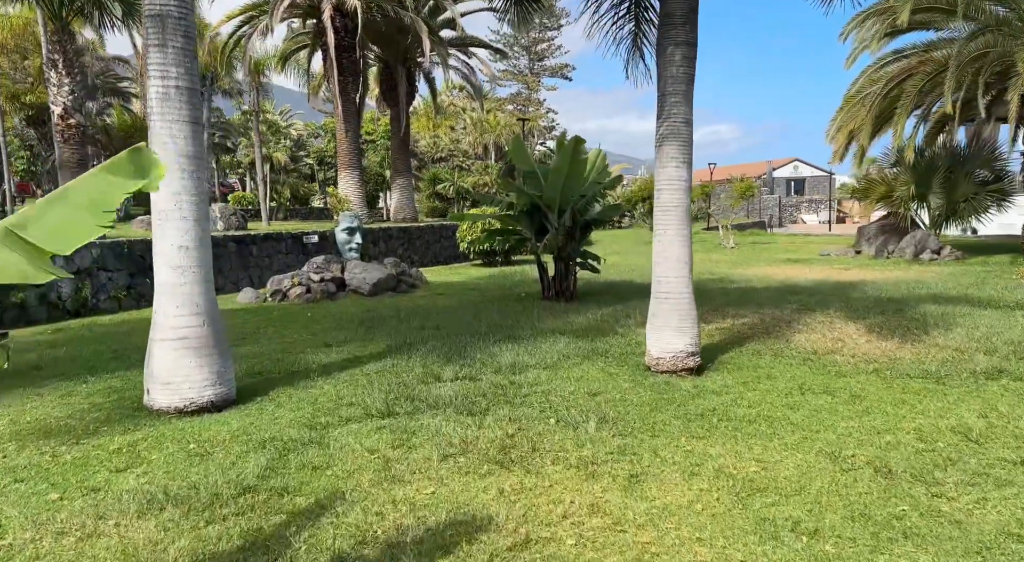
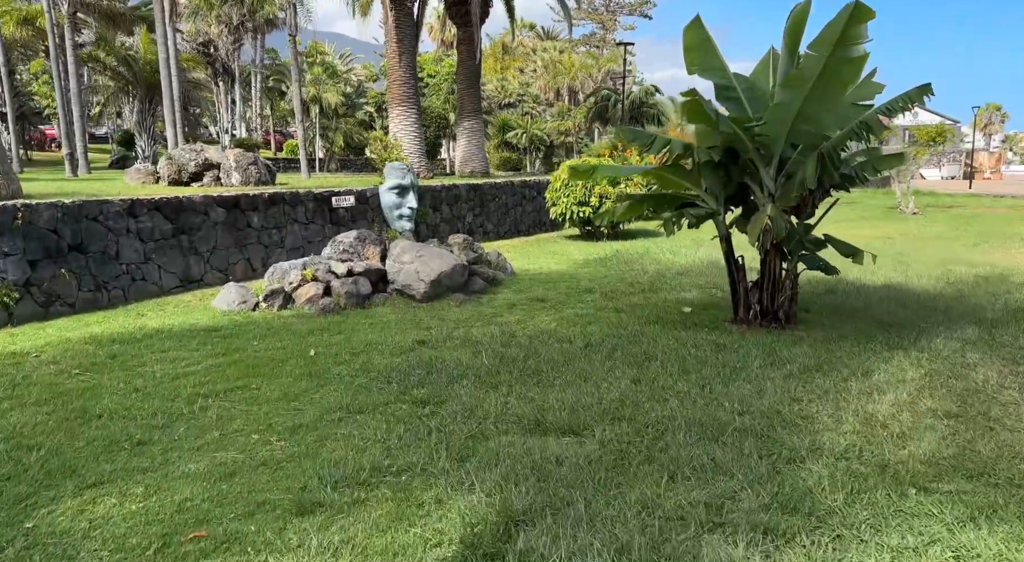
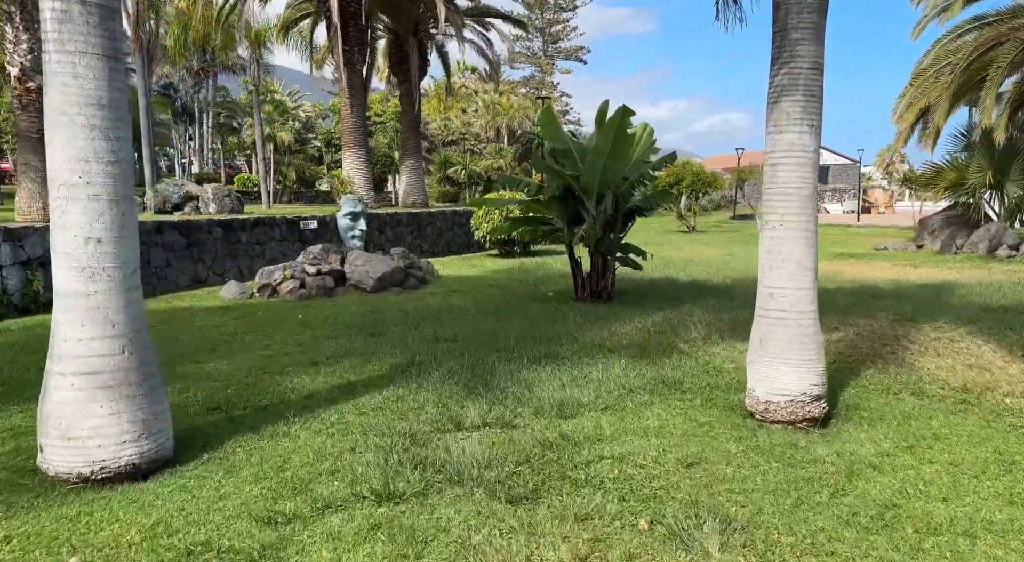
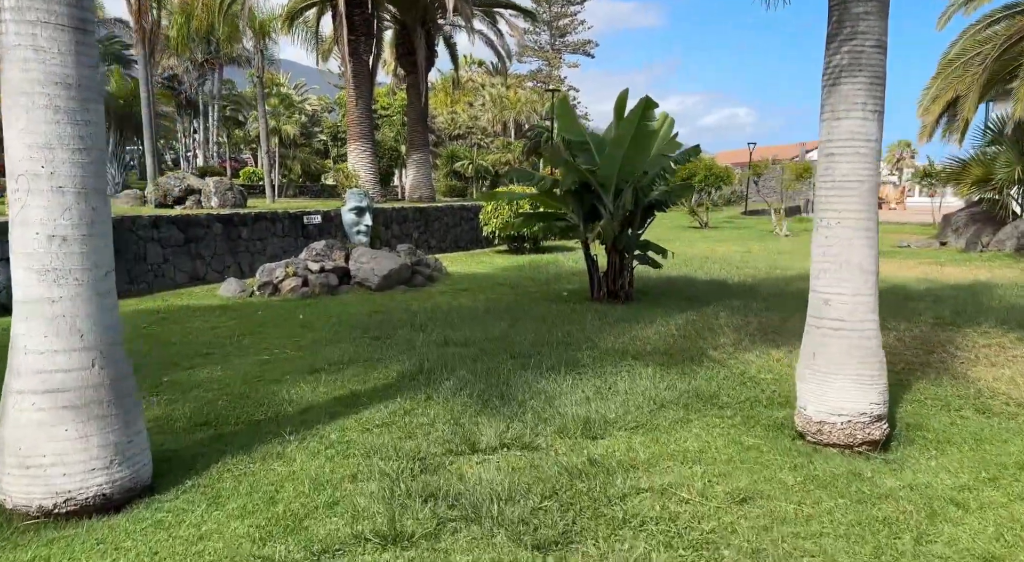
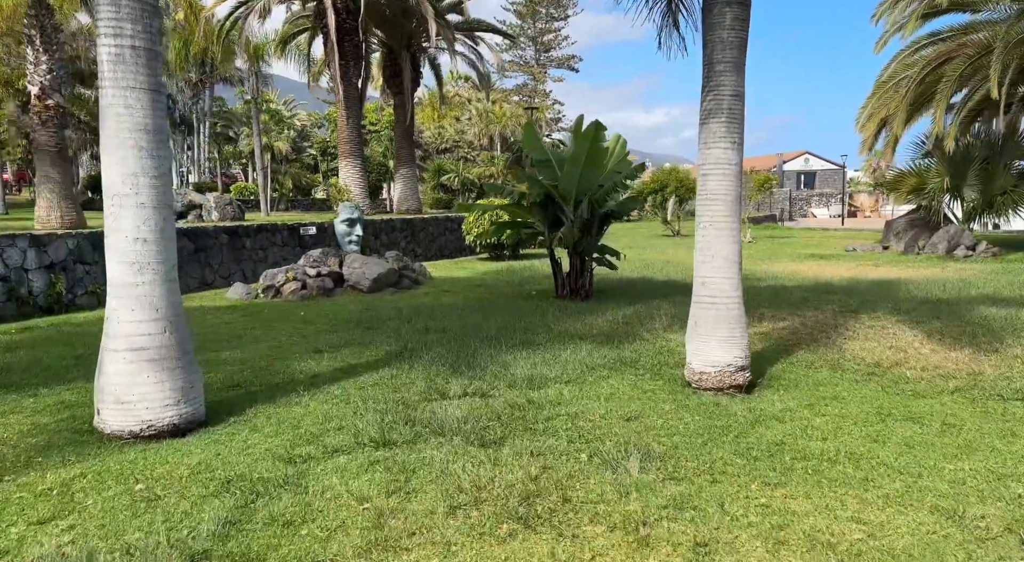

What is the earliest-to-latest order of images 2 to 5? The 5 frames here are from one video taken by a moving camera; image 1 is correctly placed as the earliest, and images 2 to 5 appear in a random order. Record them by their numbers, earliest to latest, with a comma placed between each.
5, 3, 4, 2
